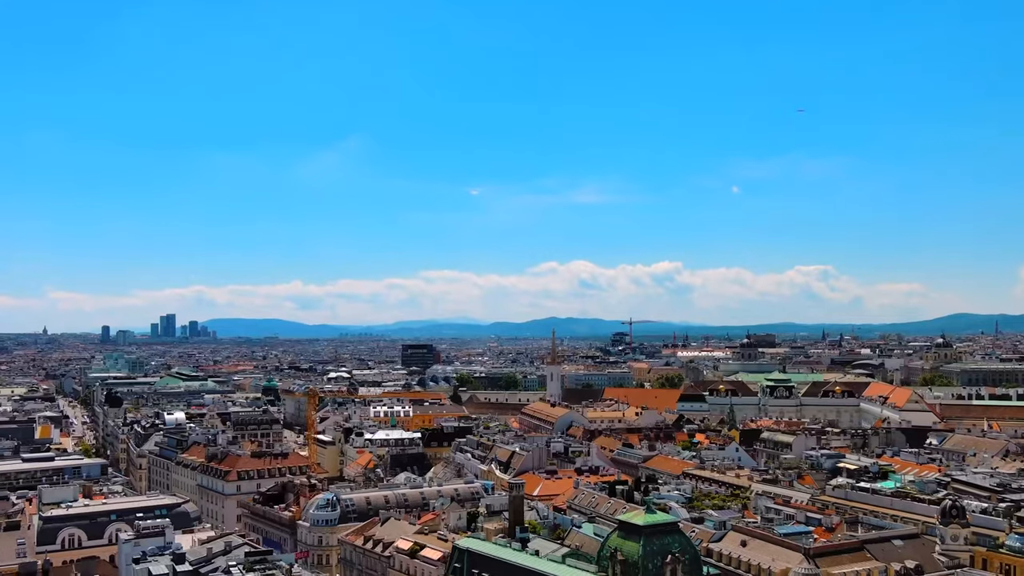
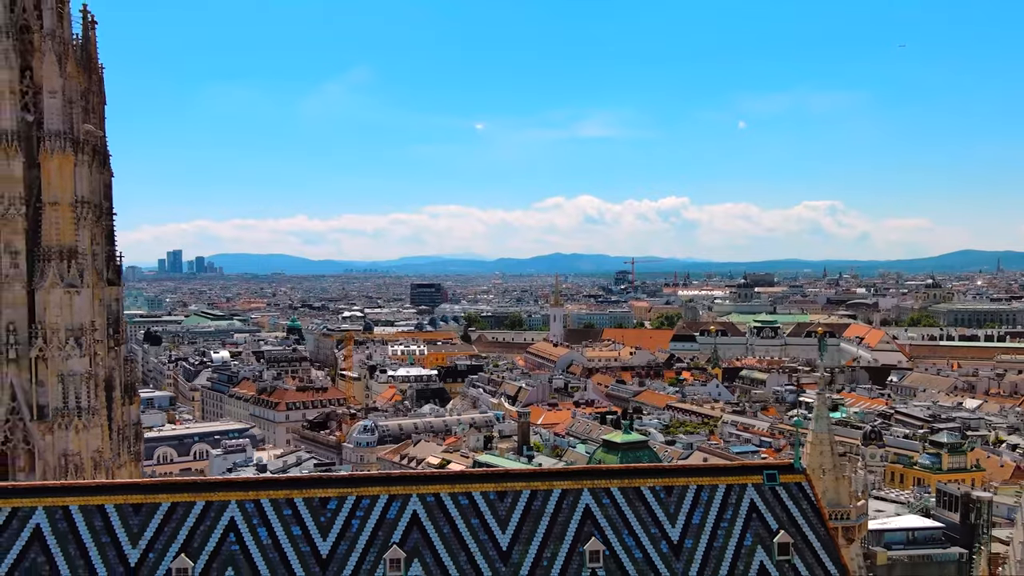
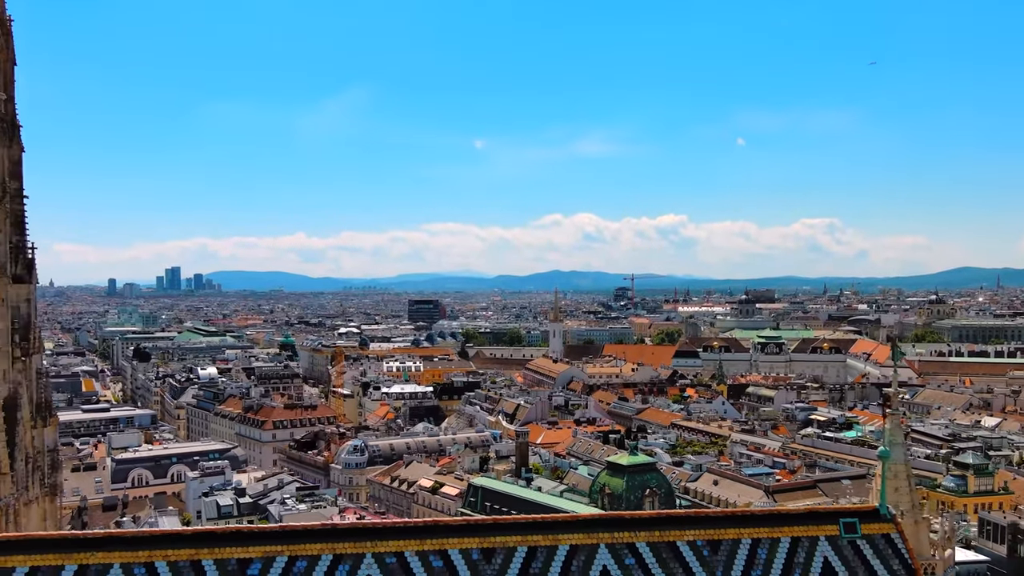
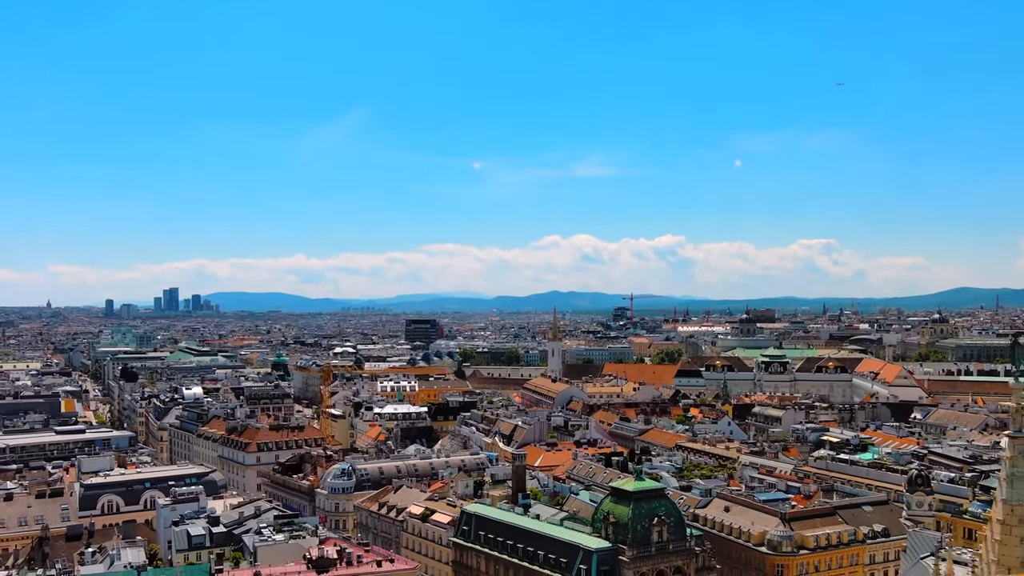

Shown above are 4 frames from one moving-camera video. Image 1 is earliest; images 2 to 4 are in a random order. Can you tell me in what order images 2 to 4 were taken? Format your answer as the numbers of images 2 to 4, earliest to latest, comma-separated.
4, 3, 2
